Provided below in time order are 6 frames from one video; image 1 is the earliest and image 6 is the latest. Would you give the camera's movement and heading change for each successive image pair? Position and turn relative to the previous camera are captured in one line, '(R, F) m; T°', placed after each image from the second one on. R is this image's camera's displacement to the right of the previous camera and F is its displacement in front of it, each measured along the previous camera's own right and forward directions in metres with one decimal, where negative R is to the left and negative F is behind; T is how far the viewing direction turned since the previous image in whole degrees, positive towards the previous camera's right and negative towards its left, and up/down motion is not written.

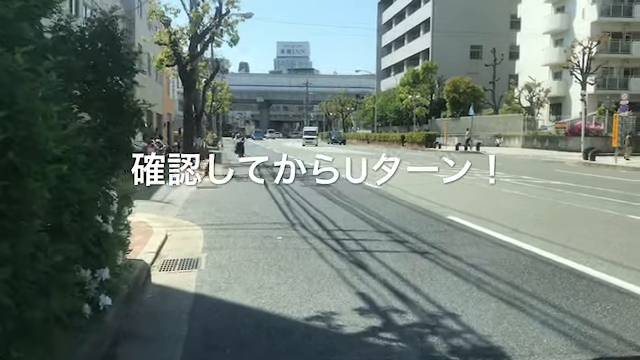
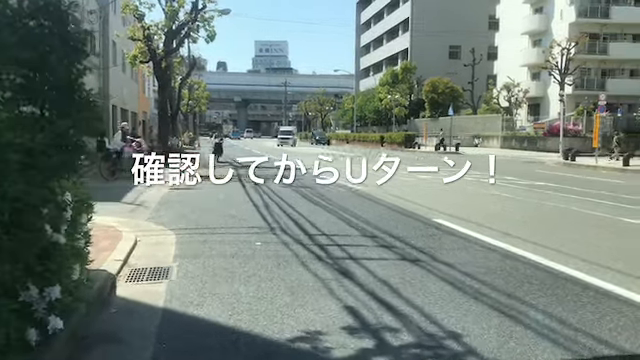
(0.0, +0.6) m; +2°
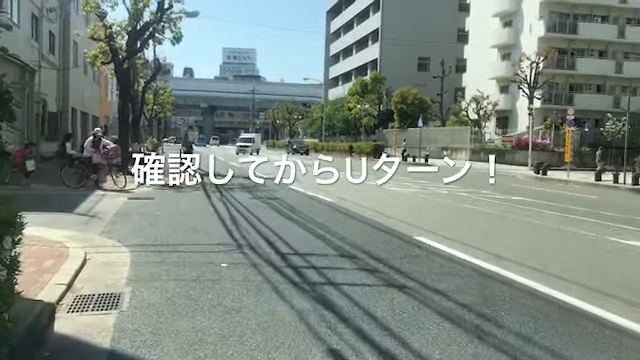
(-0.1, +0.9) m; +3°
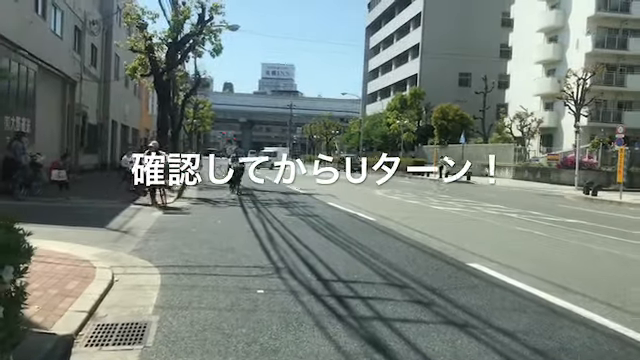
(-0.1, +0.7) m; -3°
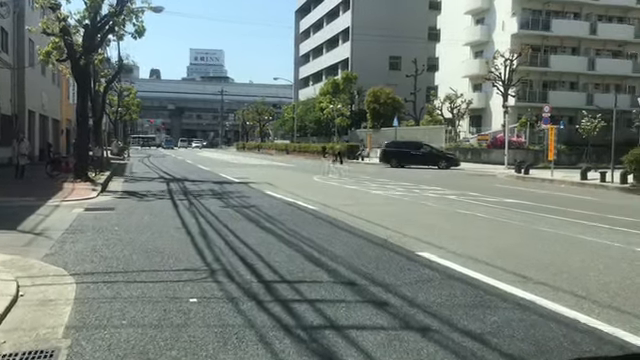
(0.0, +0.8) m; +6°
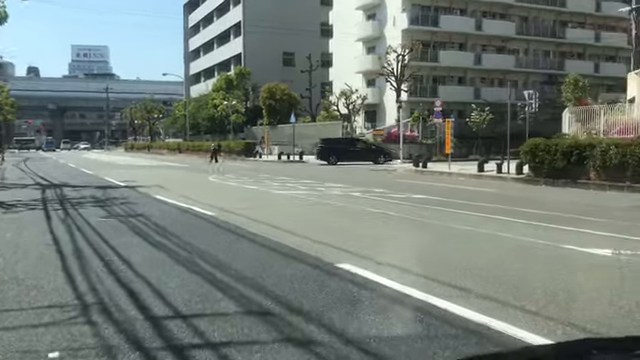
(0.0, +1.2) m; +10°
